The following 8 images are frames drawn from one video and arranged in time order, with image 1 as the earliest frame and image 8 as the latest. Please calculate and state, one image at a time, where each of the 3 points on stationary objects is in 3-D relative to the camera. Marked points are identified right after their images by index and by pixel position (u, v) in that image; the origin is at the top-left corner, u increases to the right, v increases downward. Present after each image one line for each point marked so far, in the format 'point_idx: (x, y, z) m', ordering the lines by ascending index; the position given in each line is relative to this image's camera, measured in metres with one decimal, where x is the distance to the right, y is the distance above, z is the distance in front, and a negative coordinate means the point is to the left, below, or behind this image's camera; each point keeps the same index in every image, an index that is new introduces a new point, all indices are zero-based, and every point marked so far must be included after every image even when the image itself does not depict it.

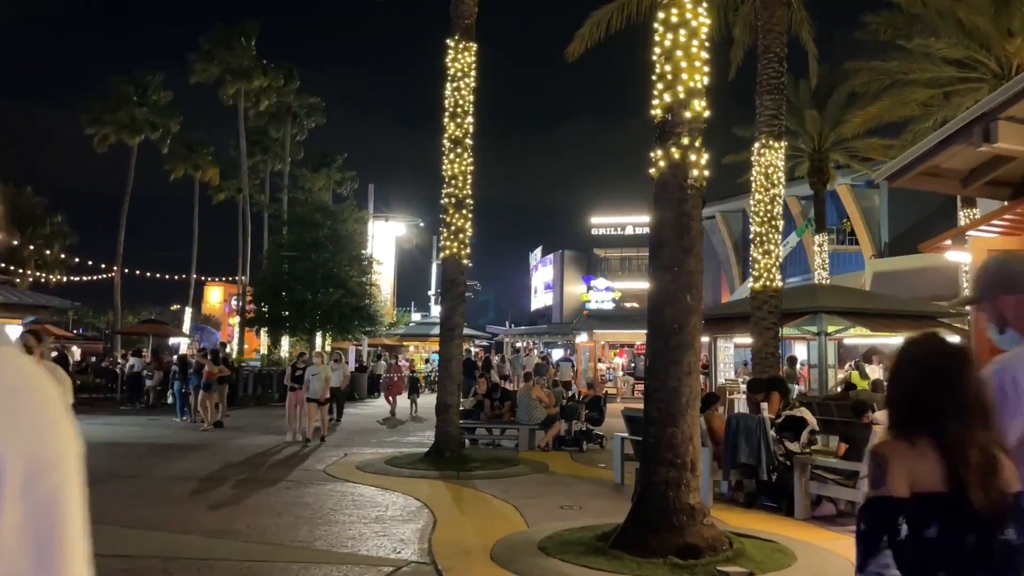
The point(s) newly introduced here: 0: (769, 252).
0: (+5.2, +0.7, +15.9) m
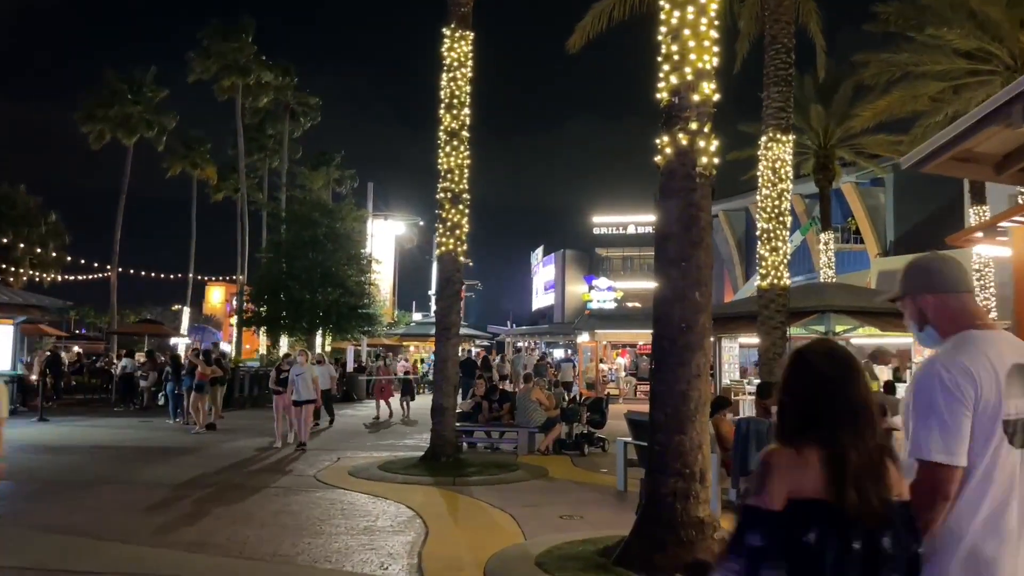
0: (+5.2, +0.8, +15.4) m
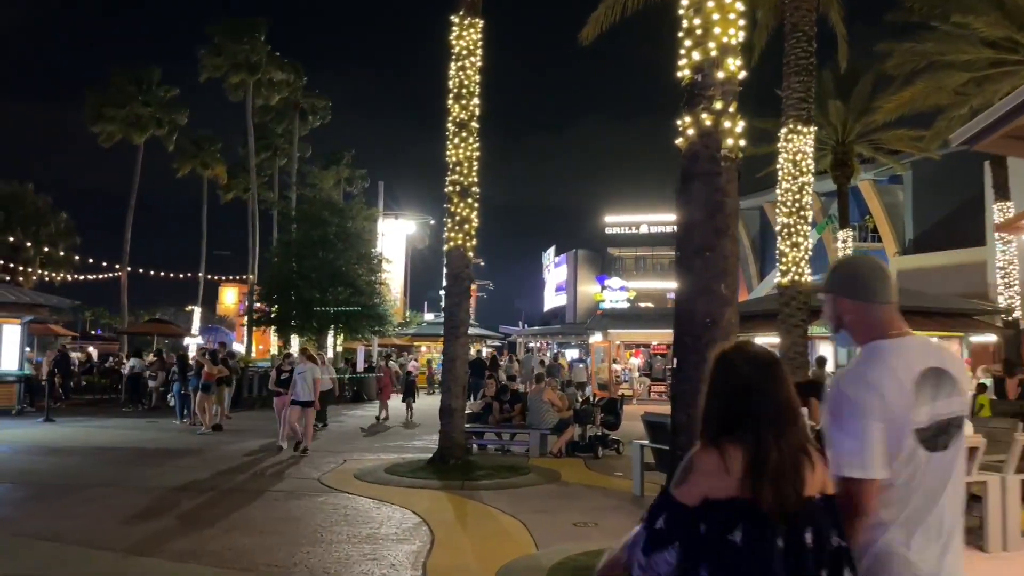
0: (+5.4, +0.8, +14.9) m
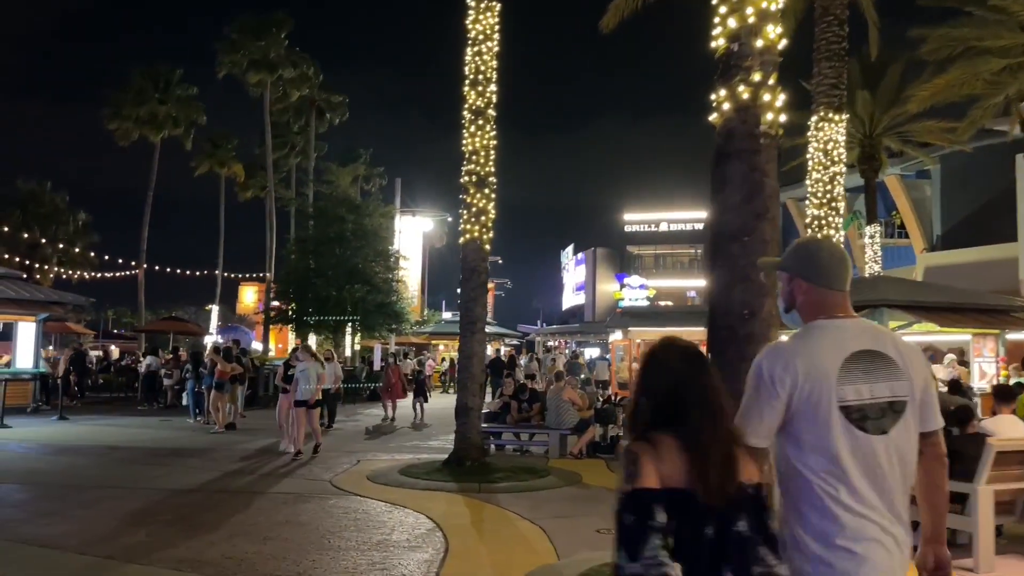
0: (+5.8, +0.9, +14.2) m
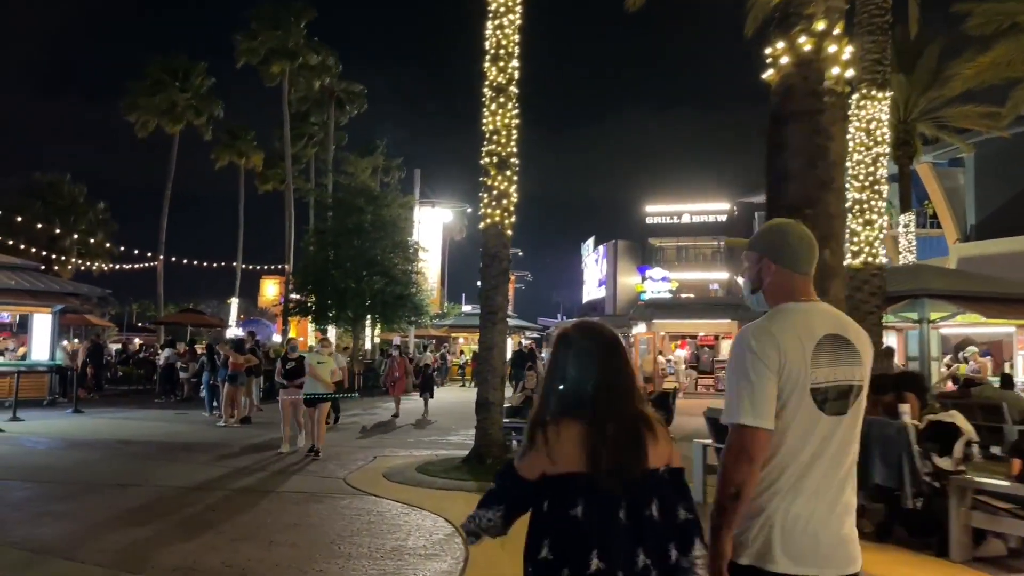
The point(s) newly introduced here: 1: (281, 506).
0: (+6.2, +1.1, +13.4) m
1: (-2.5, -2.4, +8.5) m
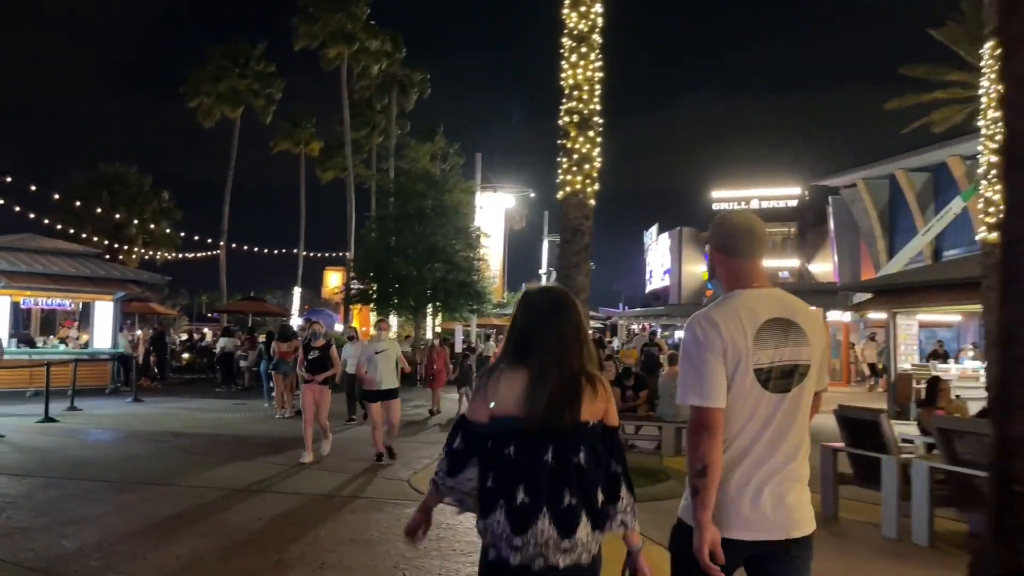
0: (+7.4, +1.5, +11.5) m
1: (-1.6, -2.1, +7.3) m
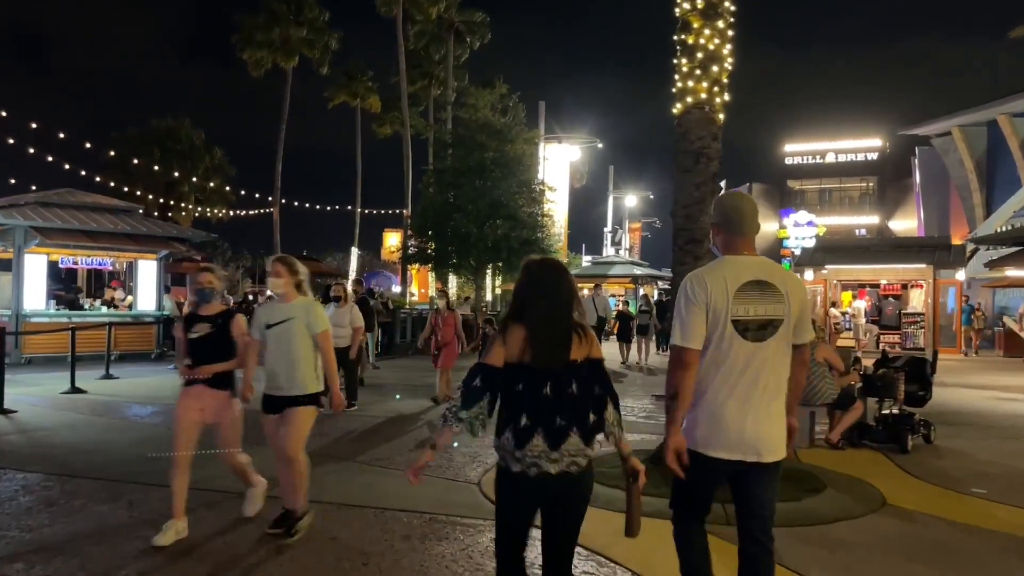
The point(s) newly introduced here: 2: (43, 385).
0: (+8.4, +2.1, +8.6) m
1: (-0.8, -1.7, +5.2) m
2: (-9.2, -1.9, +15.2) m
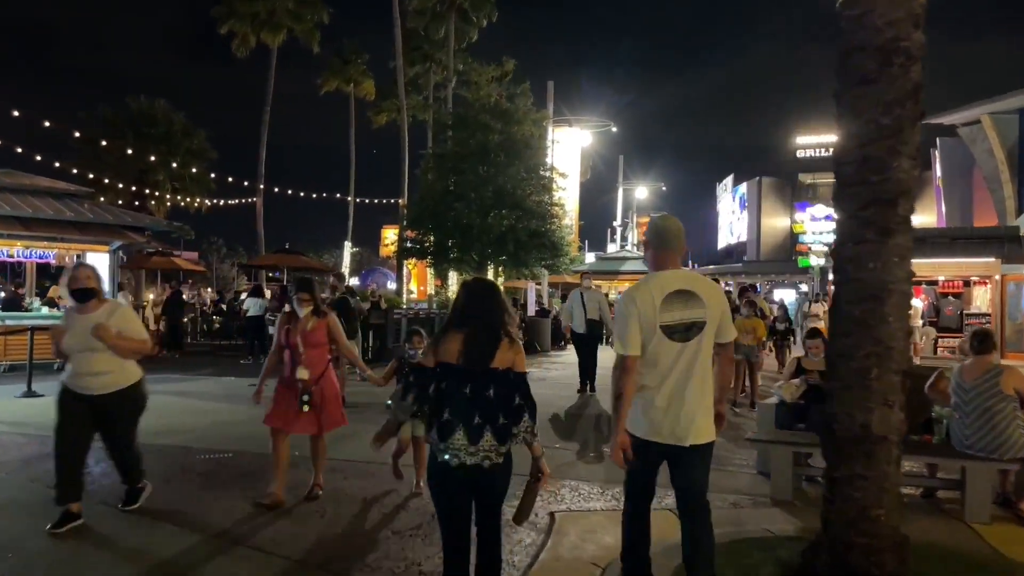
0: (+8.7, +2.1, +5.5) m
1: (-0.6, -1.7, +2.2) m
2: (-8.9, -1.9, +12.1) m
